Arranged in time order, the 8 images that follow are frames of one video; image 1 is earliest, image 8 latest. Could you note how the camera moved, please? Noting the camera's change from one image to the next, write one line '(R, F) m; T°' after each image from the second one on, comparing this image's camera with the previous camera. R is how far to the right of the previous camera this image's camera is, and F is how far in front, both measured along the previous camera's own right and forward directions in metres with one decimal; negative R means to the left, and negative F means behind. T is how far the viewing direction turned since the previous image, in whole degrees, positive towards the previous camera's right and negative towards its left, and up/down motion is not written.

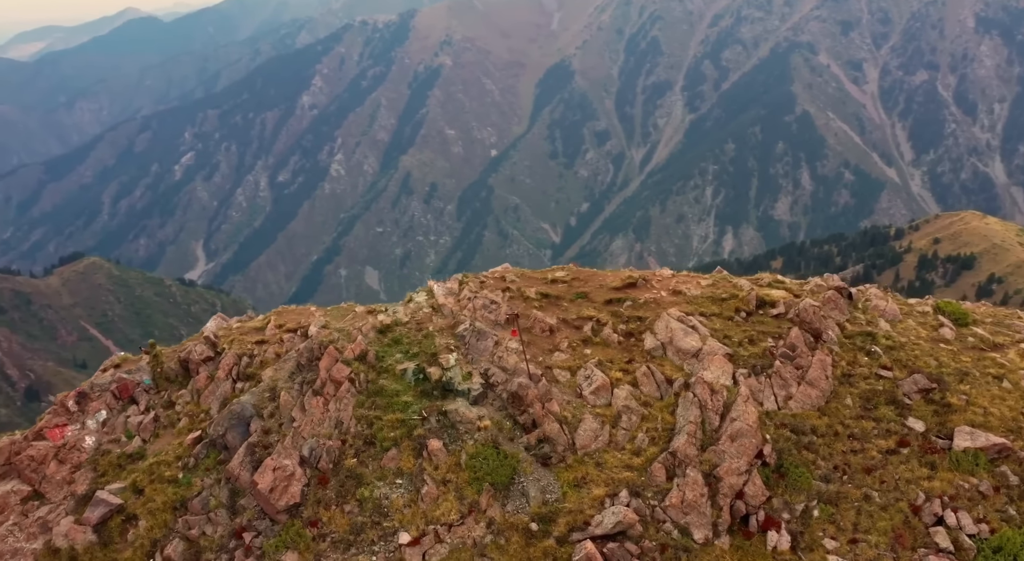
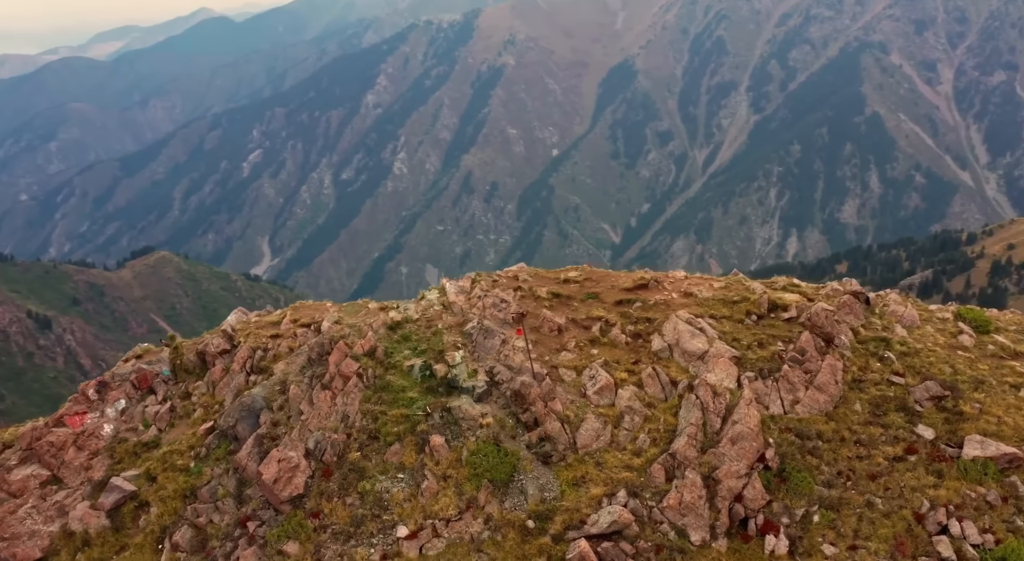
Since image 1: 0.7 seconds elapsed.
(+1.3, -0.2) m; -3°
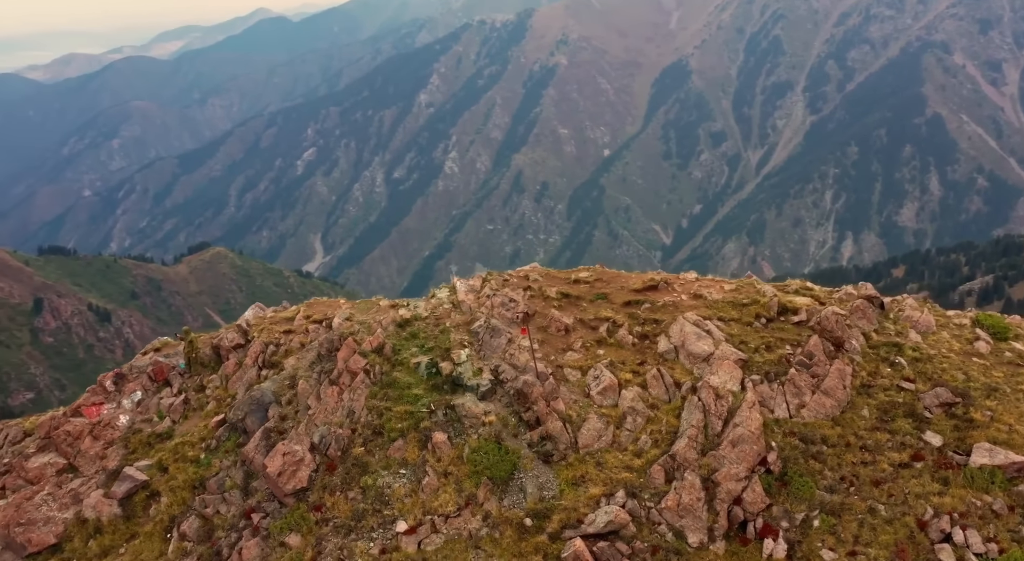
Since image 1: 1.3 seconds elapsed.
(+1.1, -0.2) m; -2°
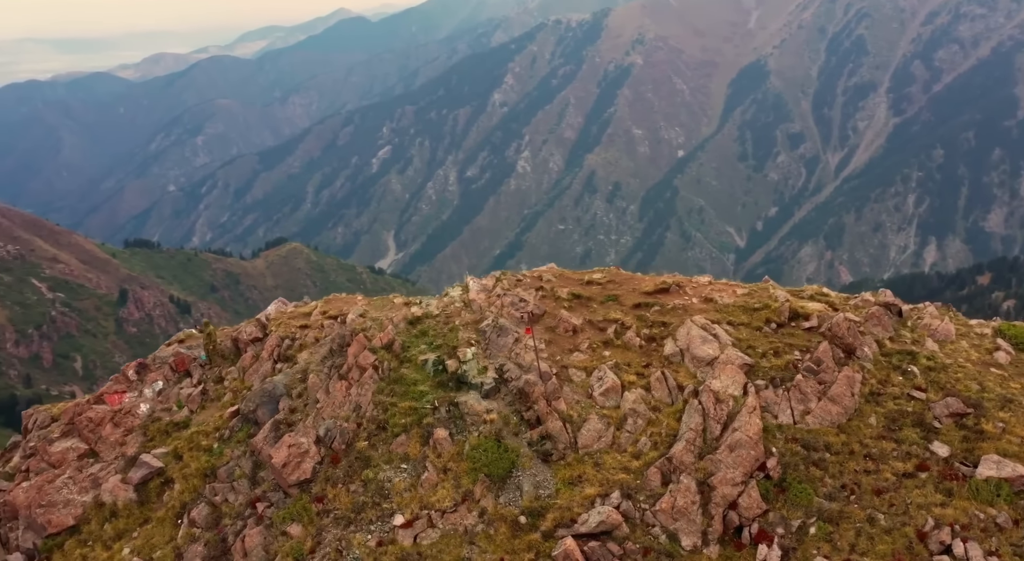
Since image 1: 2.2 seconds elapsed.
(+1.6, -0.3) m; -3°
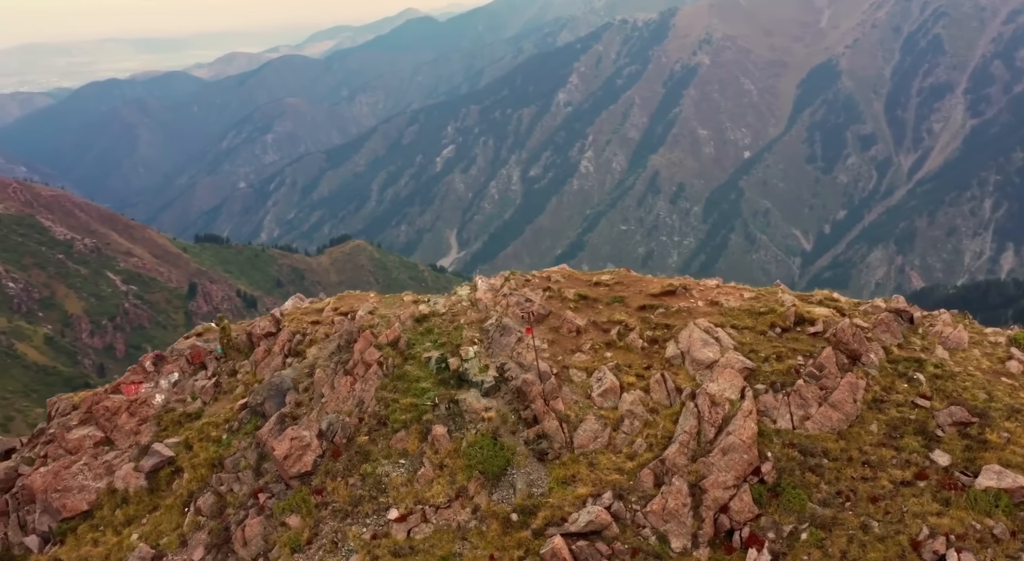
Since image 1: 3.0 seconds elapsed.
(+1.5, -0.3) m; -2°
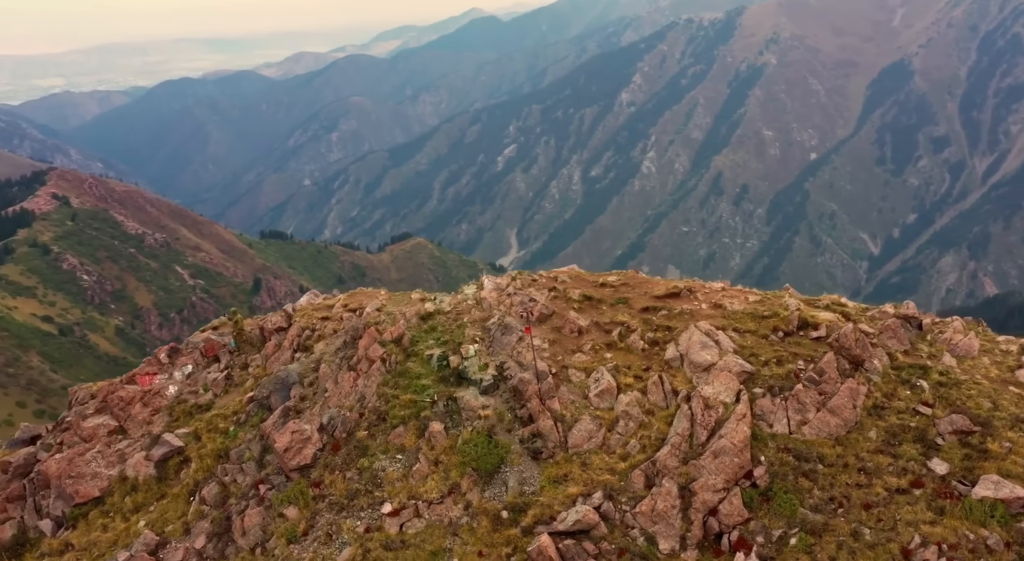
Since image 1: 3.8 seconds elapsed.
(+1.6, -0.3) m; -2°
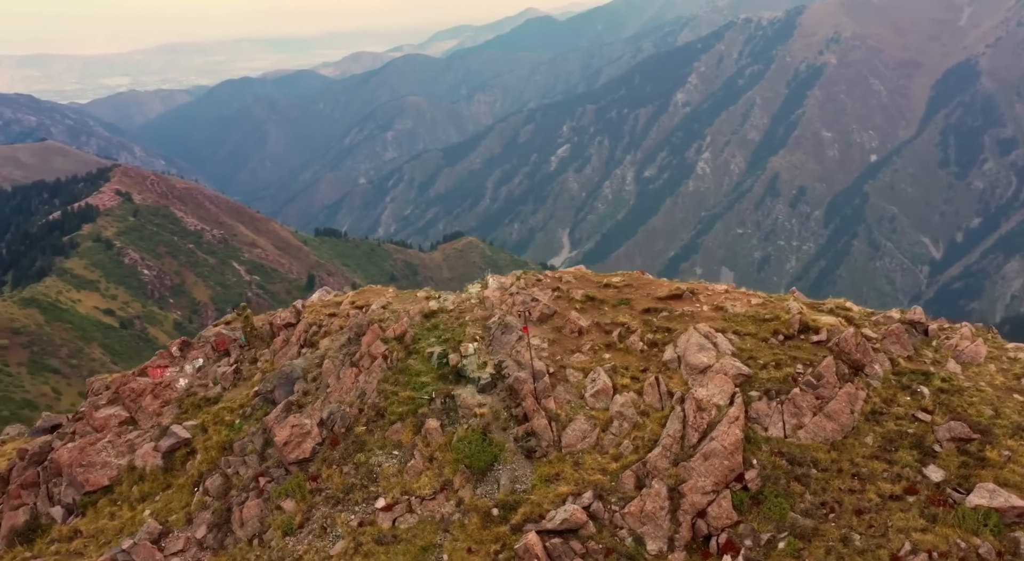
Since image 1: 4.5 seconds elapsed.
(+1.4, -0.3) m; -2°
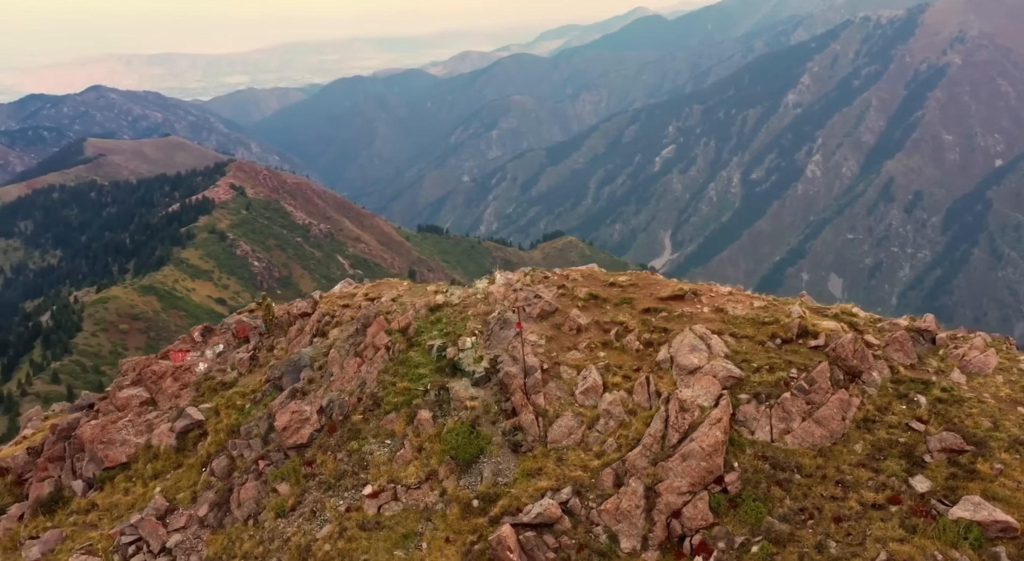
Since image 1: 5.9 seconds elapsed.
(+2.8, -0.6) m; -4°
